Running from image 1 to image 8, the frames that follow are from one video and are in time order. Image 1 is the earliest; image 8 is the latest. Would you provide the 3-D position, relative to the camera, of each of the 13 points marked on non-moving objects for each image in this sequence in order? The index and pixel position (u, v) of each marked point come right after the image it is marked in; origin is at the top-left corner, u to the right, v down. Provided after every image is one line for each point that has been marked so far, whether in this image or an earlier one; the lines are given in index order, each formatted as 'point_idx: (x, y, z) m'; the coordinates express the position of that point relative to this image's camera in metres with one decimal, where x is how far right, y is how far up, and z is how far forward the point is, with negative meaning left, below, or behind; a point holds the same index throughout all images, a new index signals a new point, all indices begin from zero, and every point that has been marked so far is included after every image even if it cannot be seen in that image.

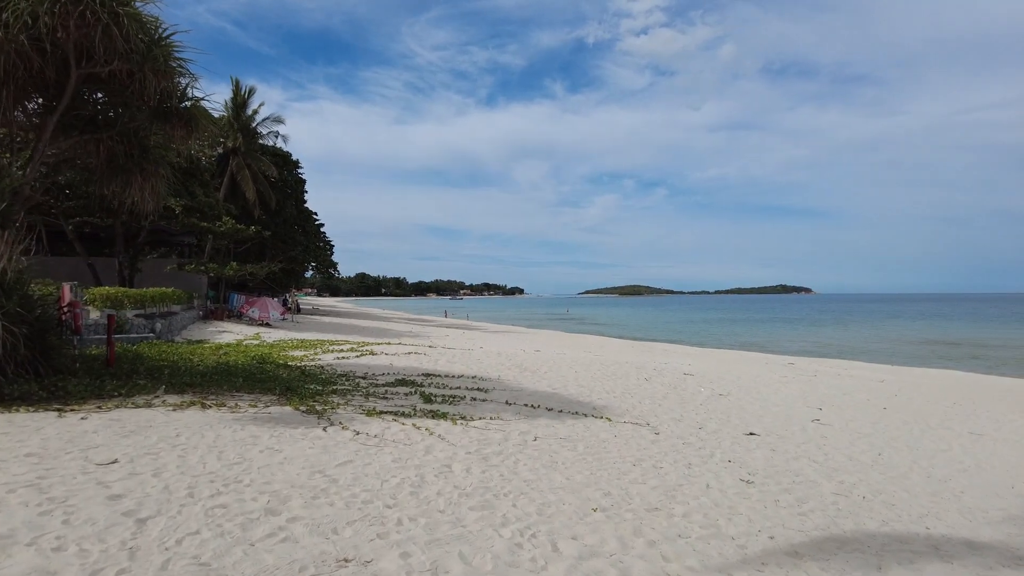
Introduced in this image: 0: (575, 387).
0: (+1.4, -2.2, +11.9) m
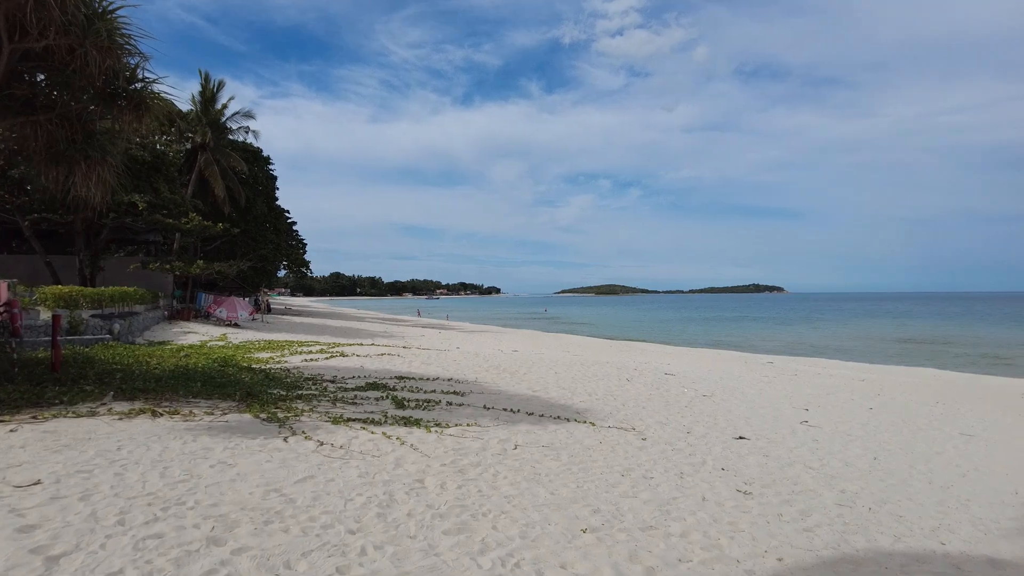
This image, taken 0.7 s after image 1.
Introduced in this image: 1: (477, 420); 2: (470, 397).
0: (+1.0, -2.2, +11.4) m
1: (-0.6, -2.0, +8.3) m
2: (-0.8, -2.0, +10.1) m
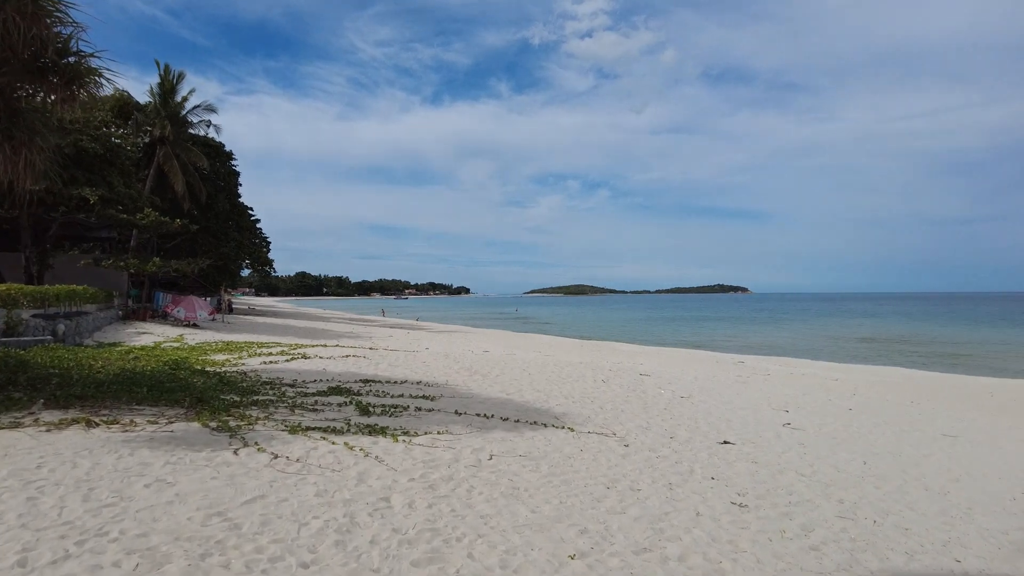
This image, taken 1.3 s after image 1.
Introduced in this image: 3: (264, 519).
0: (+0.4, -2.1, +10.9) m
1: (-0.9, -2.0, +7.7) m
2: (-1.3, -2.0, +9.5) m
3: (-2.2, -2.0, +4.7) m
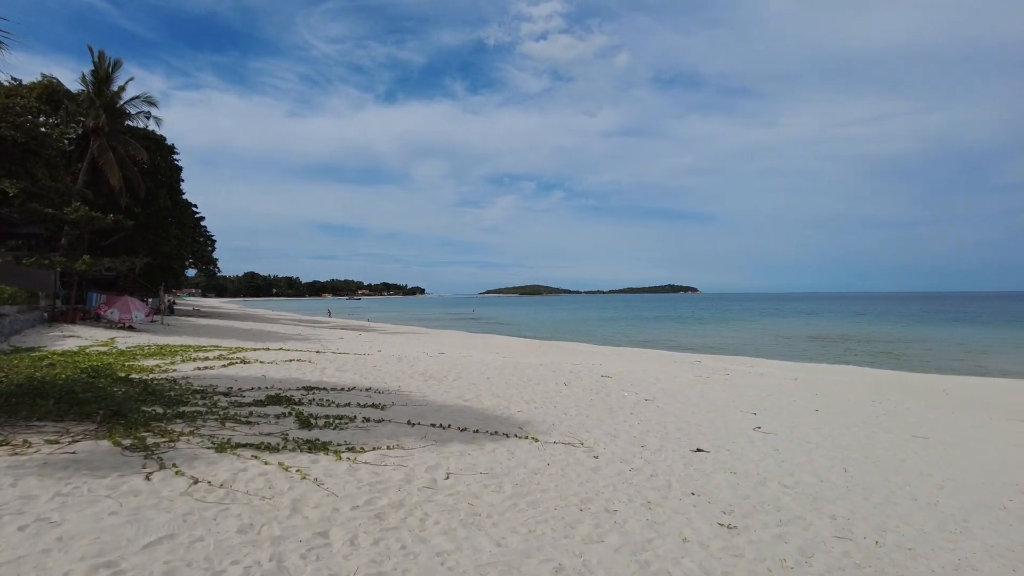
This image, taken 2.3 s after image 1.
0: (-0.4, -2.1, +10.2) m
1: (-1.5, -2.0, +6.9) m
2: (-1.9, -2.0, +8.6) m
3: (-2.4, -2.0, +3.8) m
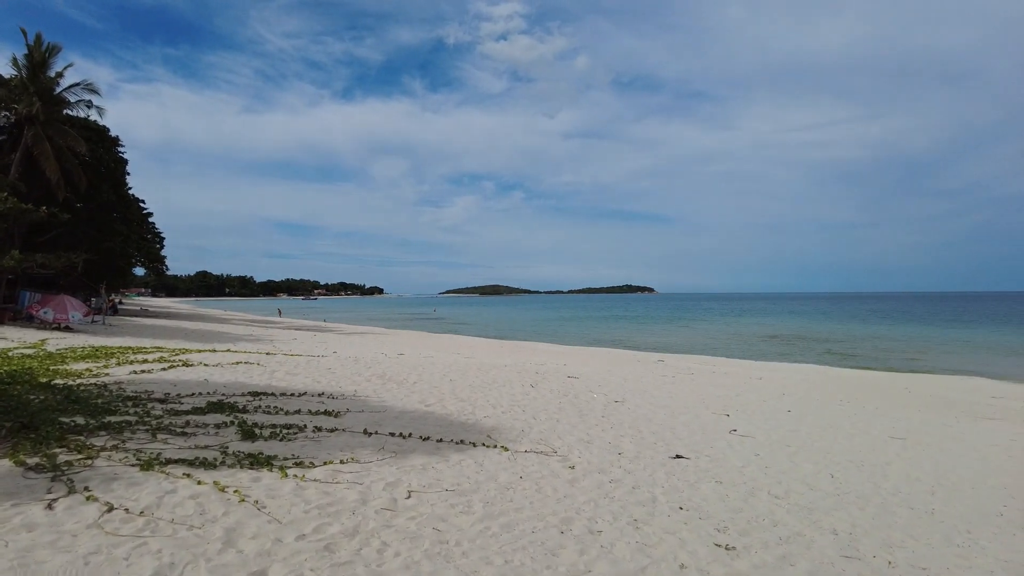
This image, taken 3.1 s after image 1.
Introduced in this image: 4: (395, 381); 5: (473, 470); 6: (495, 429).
0: (-1.0, -2.0, +9.6) m
1: (-1.8, -1.9, +6.2) m
2: (-2.4, -1.9, +7.9) m
3: (-2.6, -1.9, +3.0) m
4: (-2.5, -2.0, +11.5) m
5: (-0.4, -2.0, +5.8) m
6: (-0.3, -2.0, +7.8) m
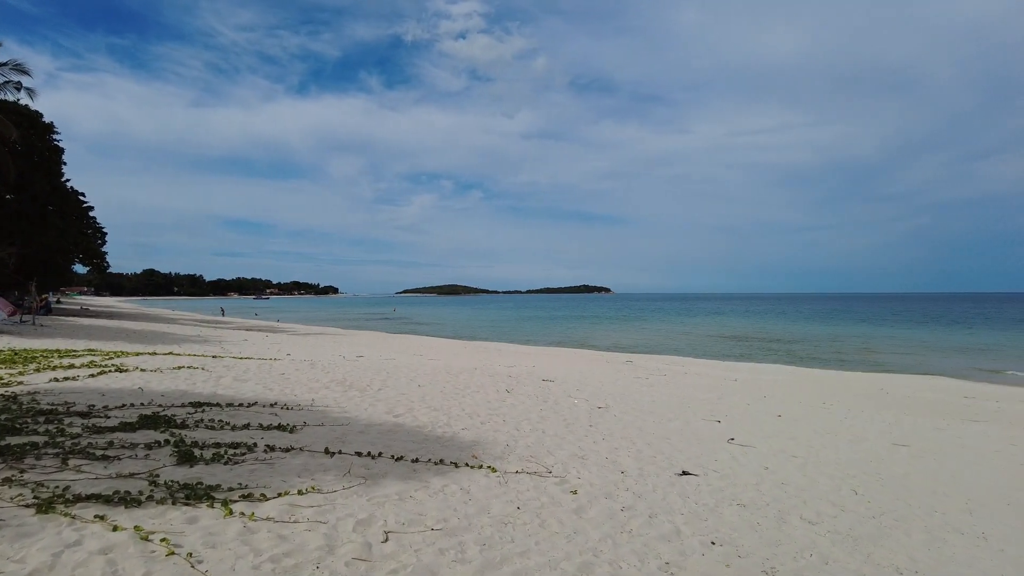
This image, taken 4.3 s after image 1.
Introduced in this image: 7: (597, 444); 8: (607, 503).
0: (-1.4, -2.0, +8.6) m
1: (-1.9, -1.9, +5.2) m
2: (-2.6, -1.9, +6.8) m
3: (-2.4, -1.9, +1.9) m
4: (-3.0, -1.9, +10.4) m
5: (-0.5, -1.9, +4.9) m
6: (-0.5, -2.0, +6.9) m
7: (+1.1, -2.1, +7.3) m
8: (+0.9, -2.0, +5.0) m
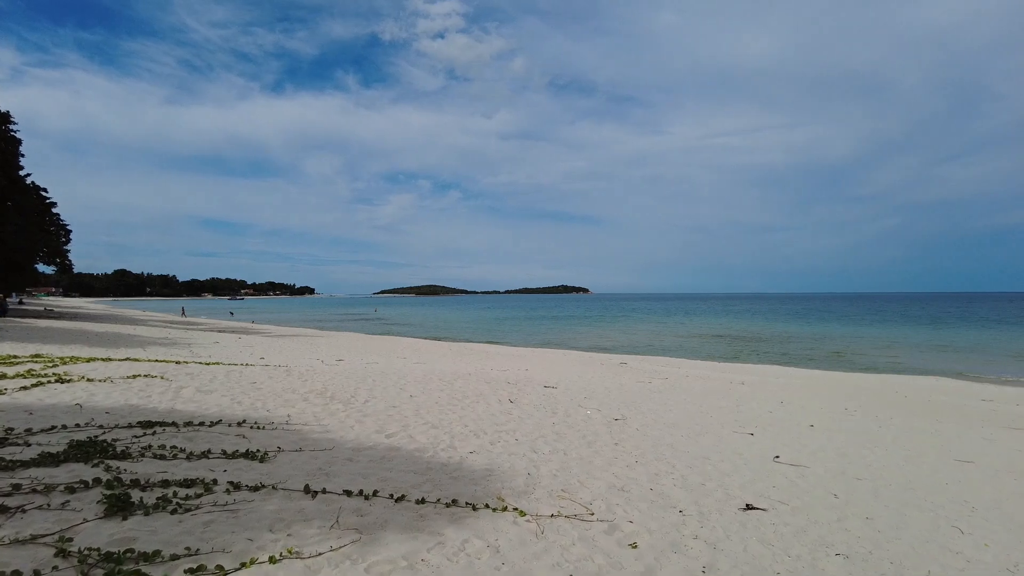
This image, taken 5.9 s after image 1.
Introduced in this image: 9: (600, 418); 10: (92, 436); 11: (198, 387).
0: (-1.2, -1.9, +7.4) m
1: (-1.6, -1.8, +3.9) m
2: (-2.4, -1.8, +5.5) m
3: (-2.0, -1.8, +0.6) m
4: (-2.9, -1.9, +9.1) m
5: (-0.2, -1.9, +3.6) m
6: (-0.2, -2.0, +5.7) m
7: (+1.4, -2.1, +6.1) m
8: (+1.2, -2.0, +3.8) m
9: (+1.5, -2.2, +9.1) m
10: (-5.0, -1.8, +6.4) m
11: (-5.8, -1.8, +9.9) m
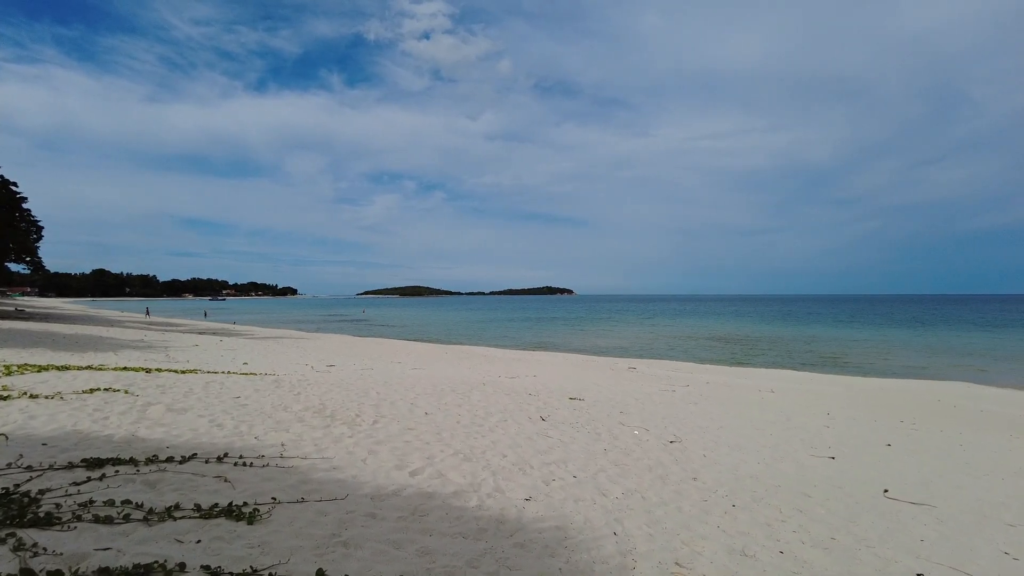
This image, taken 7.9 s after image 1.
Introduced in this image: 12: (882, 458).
0: (-0.6, -1.9, +5.8) m
1: (-0.9, -1.8, +2.4) m
2: (-1.8, -1.8, +3.9) m
3: (-1.2, -1.7, -0.9) m
4: (-2.3, -1.9, +7.5) m
5: (+0.5, -1.8, +2.1) m
6: (+0.4, -1.9, +4.2) m
7: (+2.0, -2.0, +4.7) m
8: (+1.9, -1.9, +2.4) m
9: (+2.0, -2.2, +7.7) m
10: (-4.4, -1.8, +4.8) m
11: (-5.3, -1.8, +8.3) m
12: (+5.4, -2.3, +7.6) m
